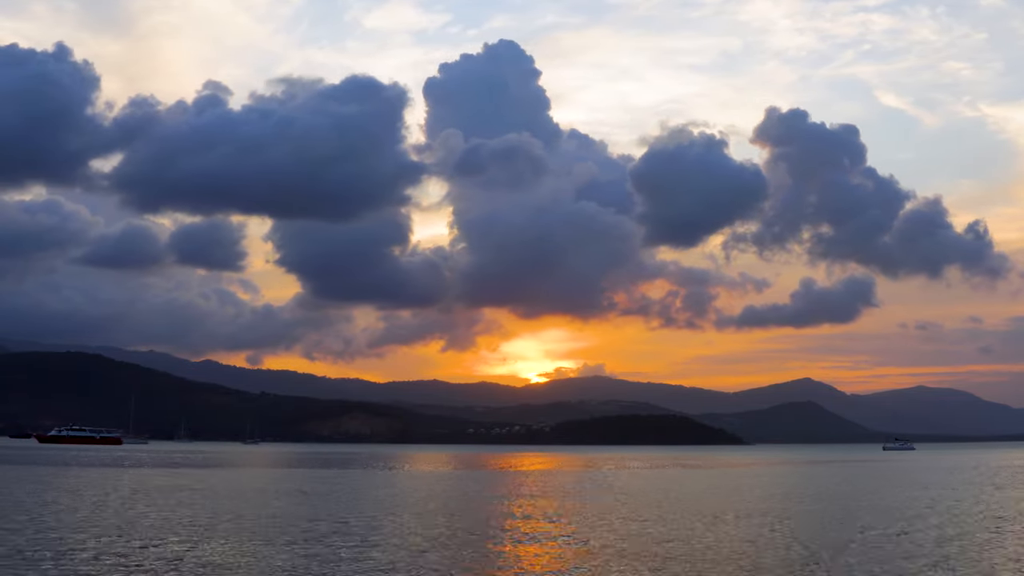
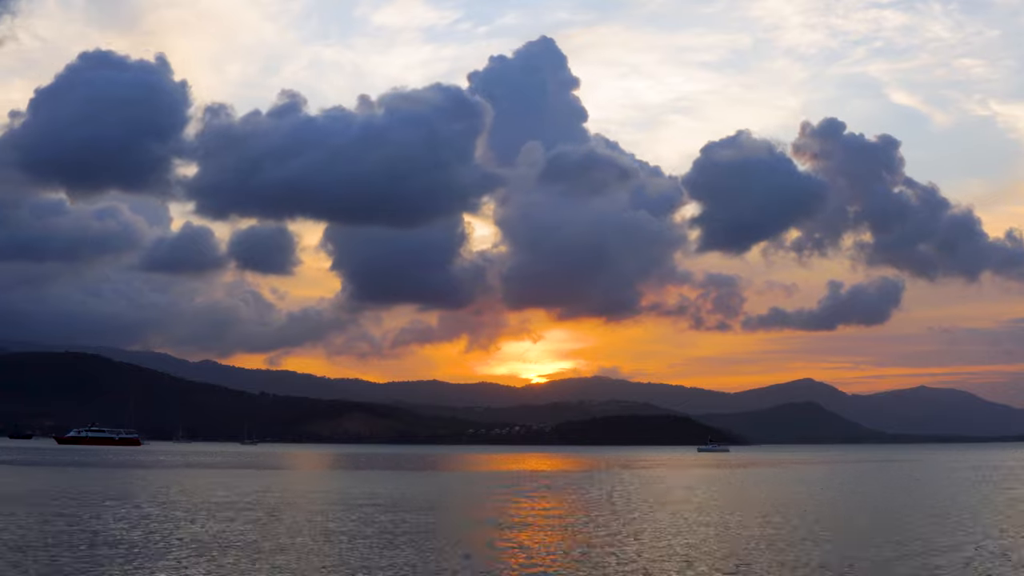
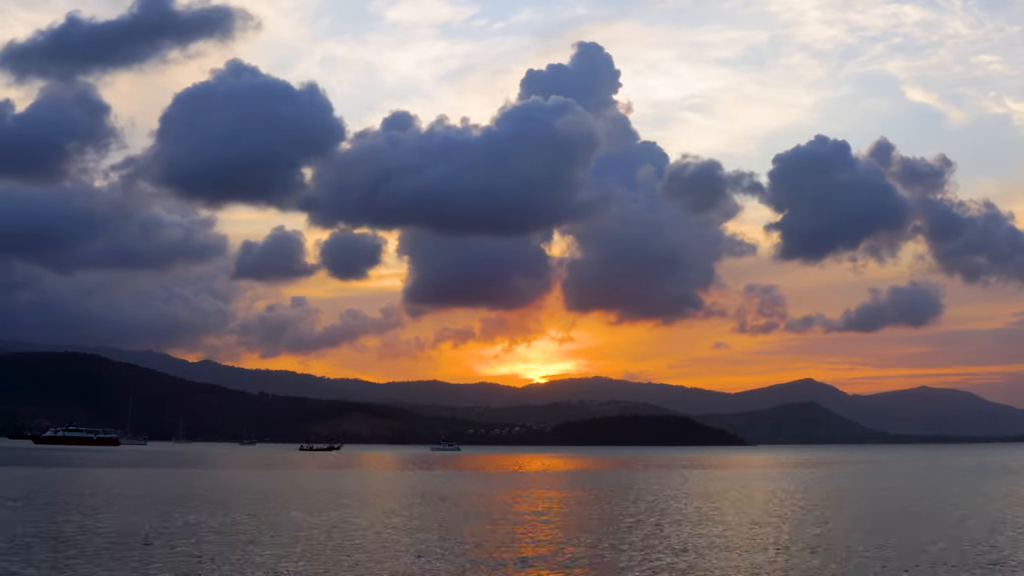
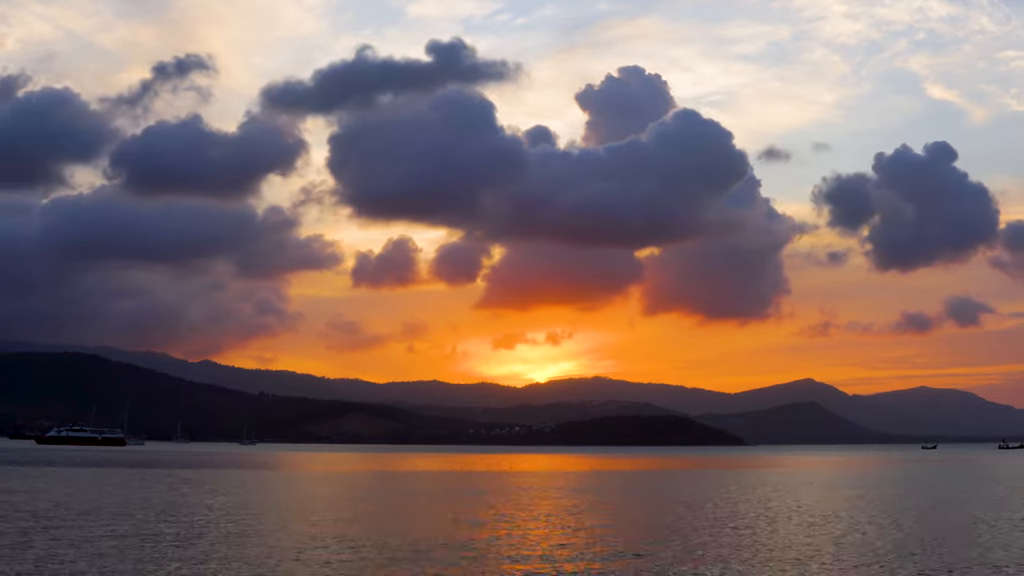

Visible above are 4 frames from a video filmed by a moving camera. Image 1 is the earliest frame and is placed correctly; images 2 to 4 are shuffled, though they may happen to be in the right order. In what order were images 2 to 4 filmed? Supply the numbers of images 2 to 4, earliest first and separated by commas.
2, 3, 4
